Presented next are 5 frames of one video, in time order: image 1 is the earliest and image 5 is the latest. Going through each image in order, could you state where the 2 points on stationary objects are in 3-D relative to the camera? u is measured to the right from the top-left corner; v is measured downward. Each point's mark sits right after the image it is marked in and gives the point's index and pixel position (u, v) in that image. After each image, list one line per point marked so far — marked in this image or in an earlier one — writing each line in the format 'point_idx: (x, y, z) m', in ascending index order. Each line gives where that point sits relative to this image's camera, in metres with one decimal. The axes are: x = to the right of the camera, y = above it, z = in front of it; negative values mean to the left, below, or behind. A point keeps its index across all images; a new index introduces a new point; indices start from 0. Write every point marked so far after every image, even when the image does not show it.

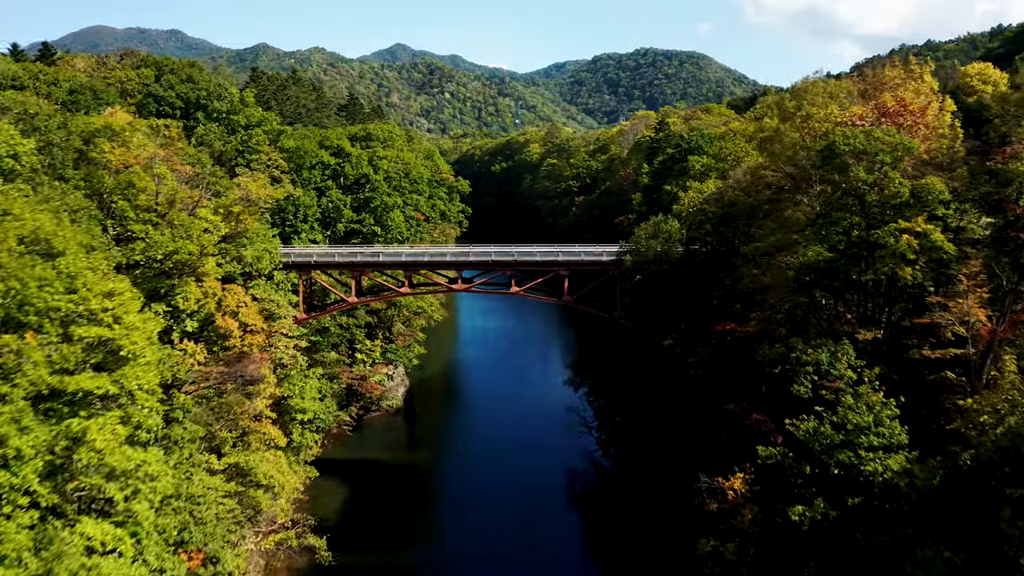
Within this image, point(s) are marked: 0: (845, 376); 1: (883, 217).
0: (+9.5, -2.5, +17.3) m
1: (+12.0, +2.3, +19.7) m
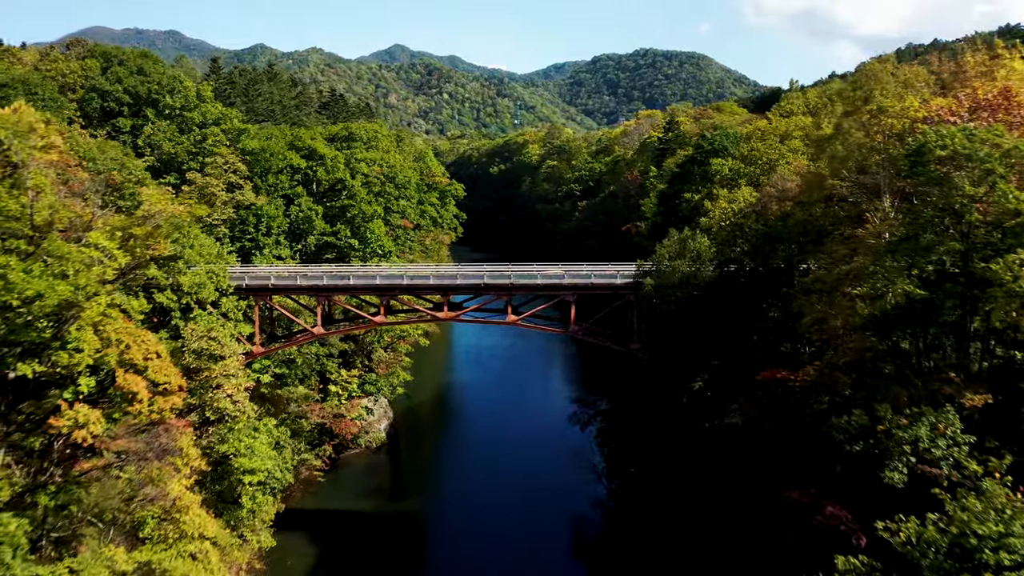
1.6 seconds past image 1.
0: (+9.3, -3.7, +12.5) m
1: (+11.9, +1.1, +14.9) m
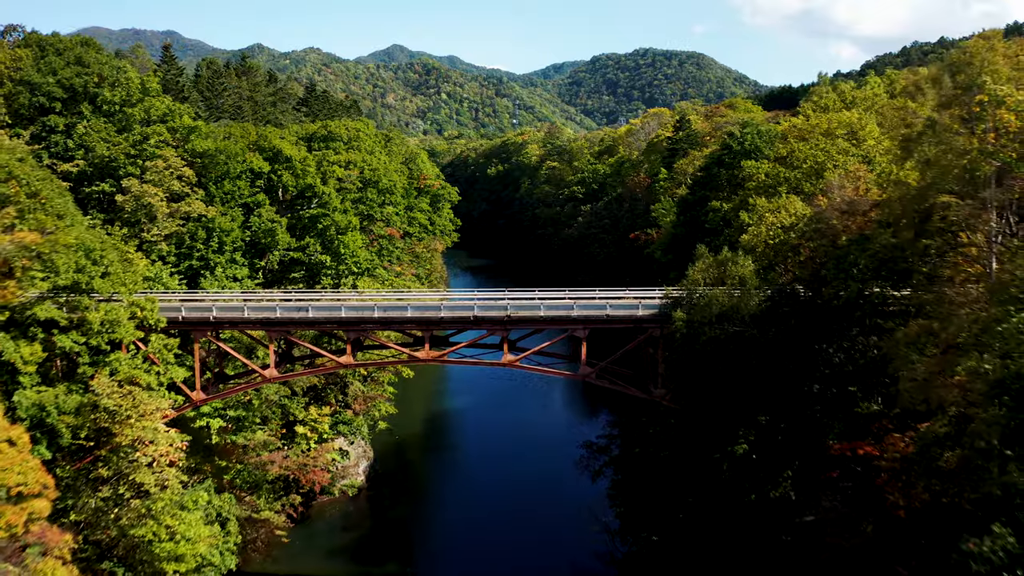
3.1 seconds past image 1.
0: (+9.2, -4.8, +7.9) m
1: (+11.8, 0.0, +10.3) m
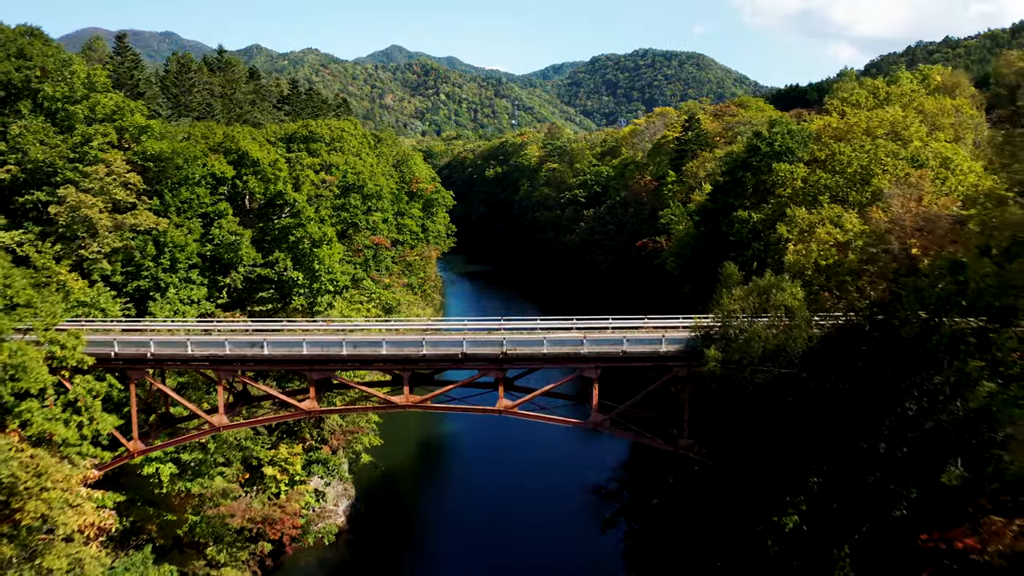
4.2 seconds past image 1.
0: (+9.2, -5.6, +4.6) m
1: (+11.7, -0.8, +7.0) m
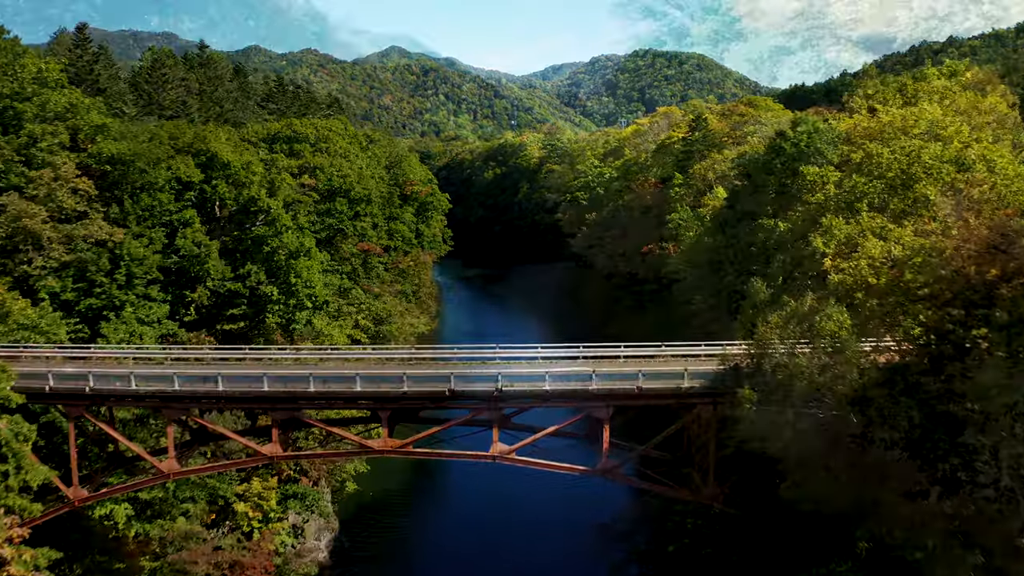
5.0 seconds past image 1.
0: (+9.1, -6.2, +2.2) m
1: (+11.6, -1.3, +4.6) m
